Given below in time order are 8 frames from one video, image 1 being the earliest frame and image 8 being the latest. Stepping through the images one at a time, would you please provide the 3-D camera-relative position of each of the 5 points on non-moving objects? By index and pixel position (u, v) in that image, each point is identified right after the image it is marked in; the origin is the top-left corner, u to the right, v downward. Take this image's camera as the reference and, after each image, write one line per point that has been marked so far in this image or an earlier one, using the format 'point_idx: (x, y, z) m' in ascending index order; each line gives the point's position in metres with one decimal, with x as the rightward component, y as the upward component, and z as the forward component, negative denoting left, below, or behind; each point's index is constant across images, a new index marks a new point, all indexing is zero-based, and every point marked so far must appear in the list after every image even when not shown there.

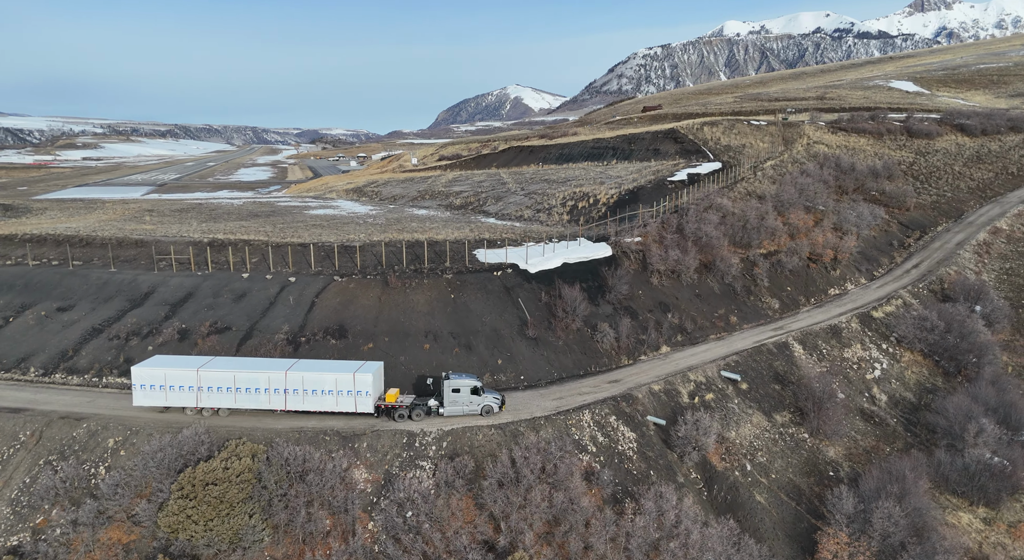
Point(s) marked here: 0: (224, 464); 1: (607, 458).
0: (-7.7, -5.0, +15.7) m
1: (+3.1, -5.9, +19.3) m
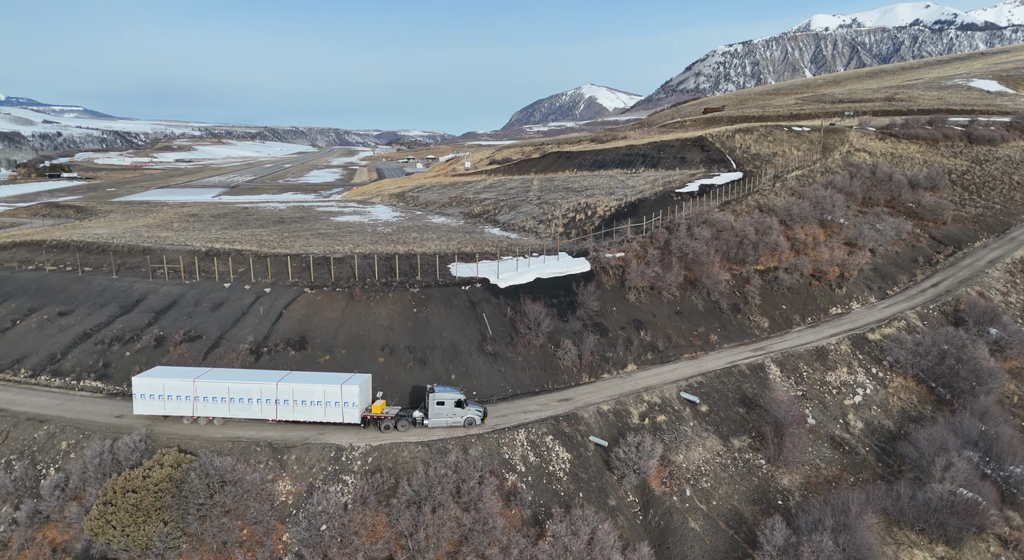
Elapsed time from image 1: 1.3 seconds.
0: (-10.3, -5.5, +16.5) m
1: (+0.7, -6.6, +19.4) m
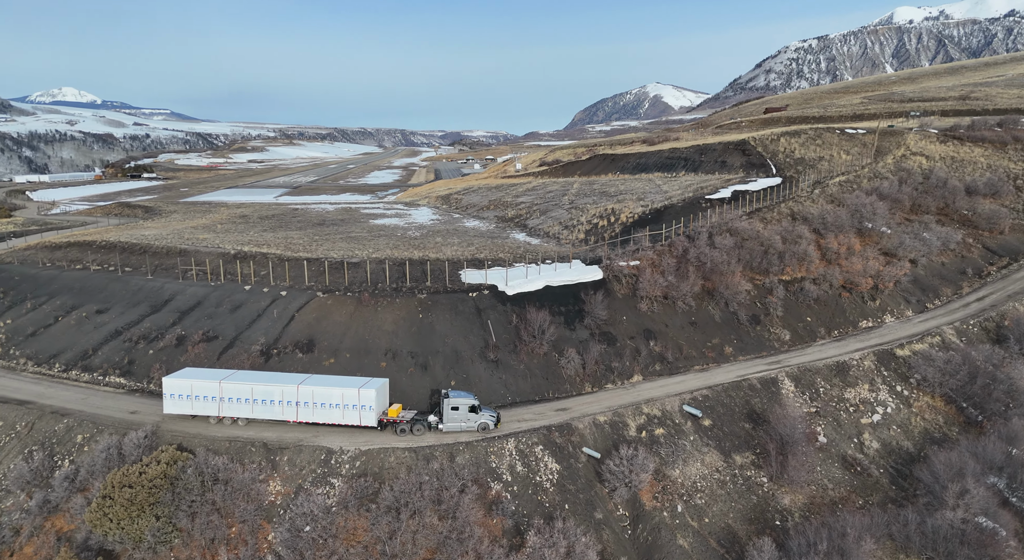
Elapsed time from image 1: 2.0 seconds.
0: (-10.9, -5.6, +17.4) m
1: (+0.3, -6.9, +19.4) m
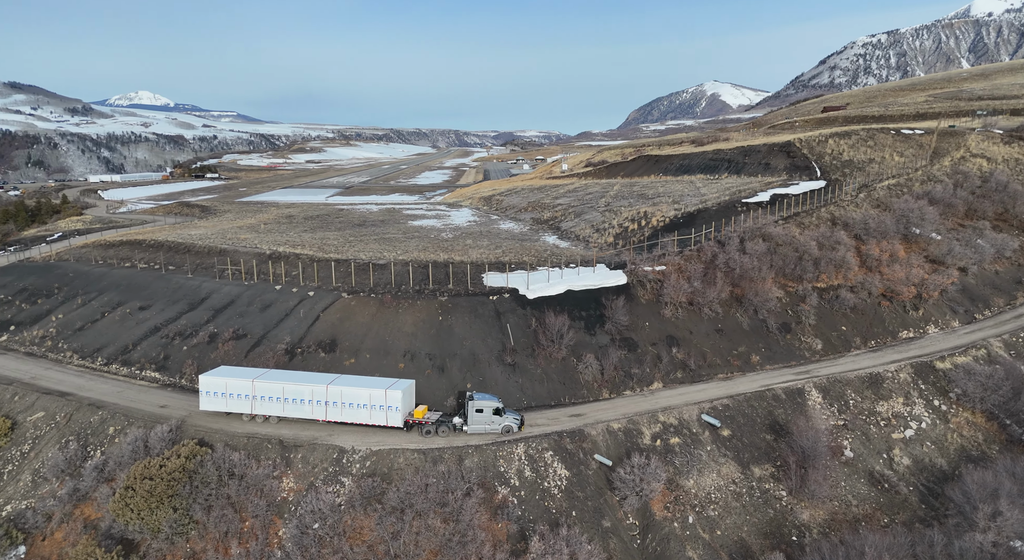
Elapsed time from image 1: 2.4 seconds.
0: (-10.8, -5.7, +18.2) m
1: (+0.5, -7.1, +19.4) m
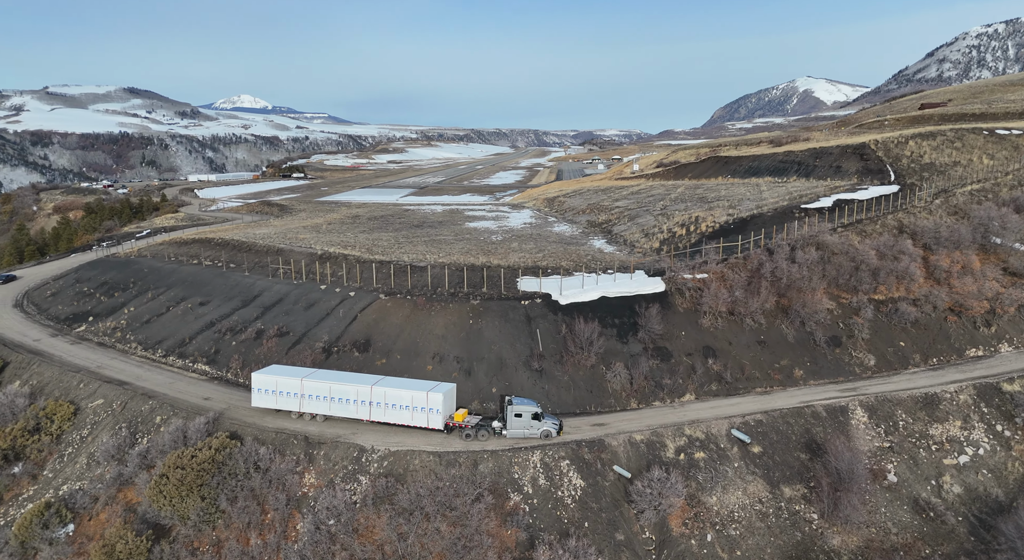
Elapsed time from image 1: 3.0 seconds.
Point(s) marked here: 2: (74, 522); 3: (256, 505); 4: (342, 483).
0: (-10.4, -5.7, +19.4) m
1: (+0.9, -7.3, +19.4) m
2: (-14.6, -8.1, +19.5) m
3: (-8.1, -7.1, +18.8) m
4: (-5.6, -6.7, +19.4) m
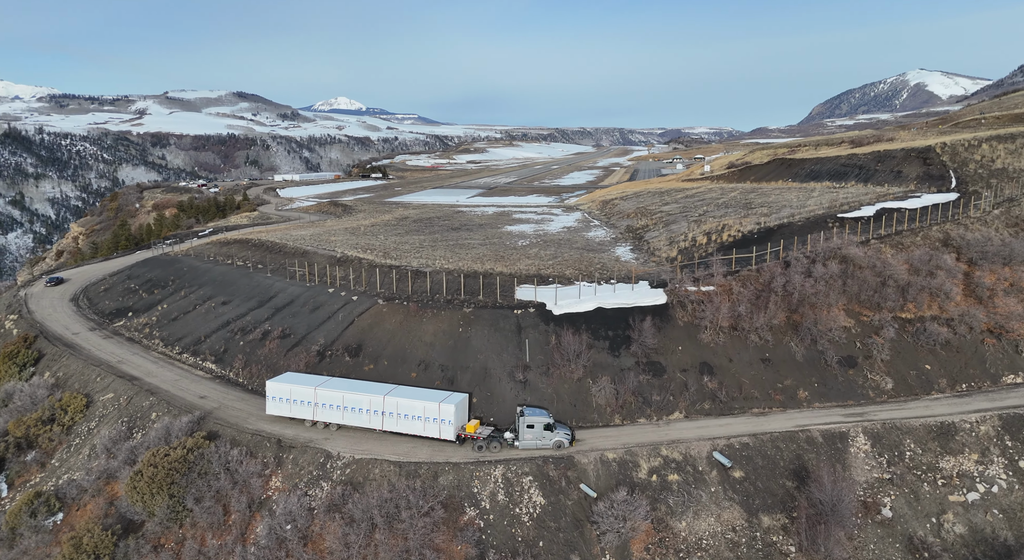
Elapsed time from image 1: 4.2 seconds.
0: (-11.8, -5.9, +20.3) m
1: (-0.5, -7.8, +19.3) m
2: (-16.0, -8.2, +20.8) m
3: (-9.6, -7.4, +19.5) m
4: (-7.0, -7.0, +19.9) m
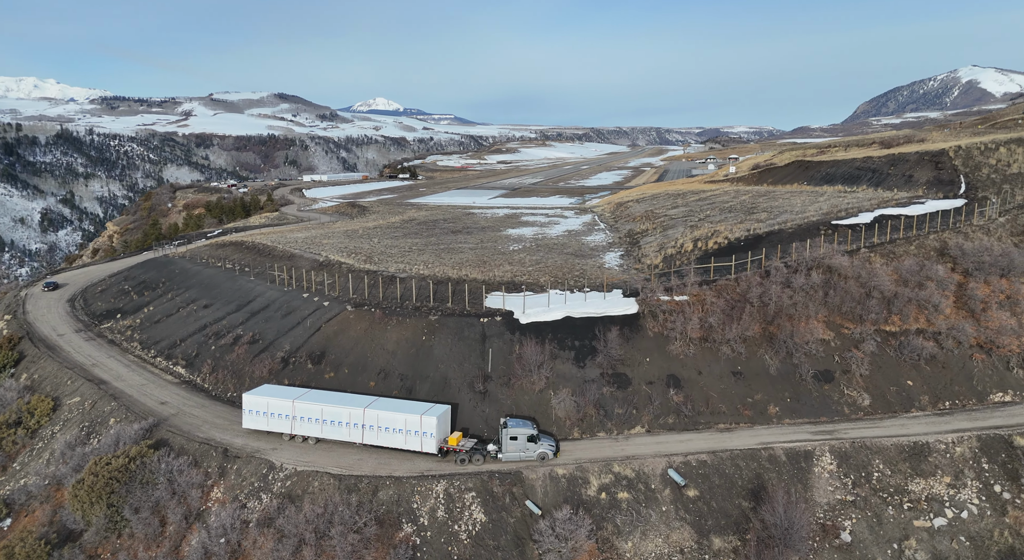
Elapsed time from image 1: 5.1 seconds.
0: (-13.7, -6.1, +20.2) m
1: (-2.5, -8.2, +18.9) m
2: (-17.9, -8.4, +20.9) m
3: (-11.6, -7.7, +19.4) m
4: (-9.0, -7.3, +19.7) m
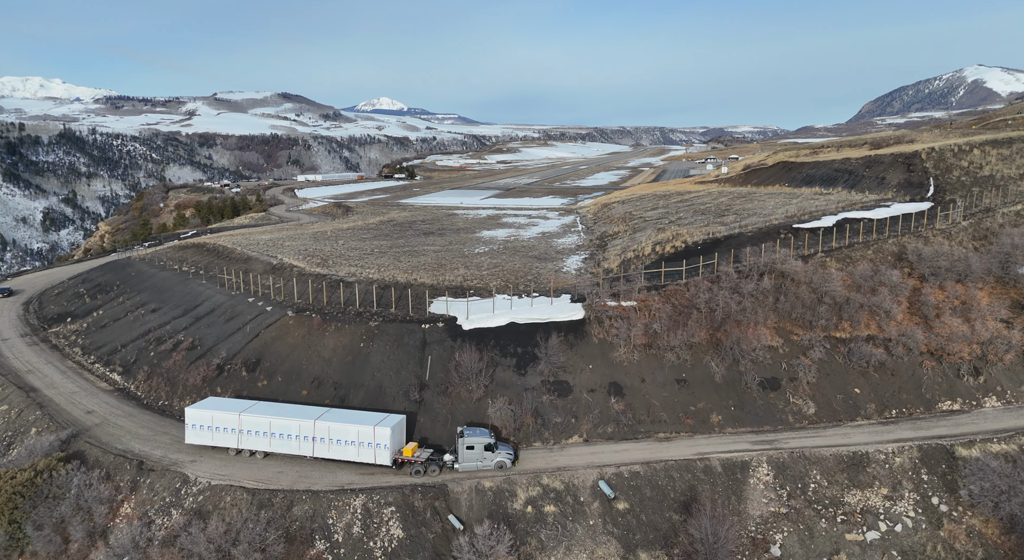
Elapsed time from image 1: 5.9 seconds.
0: (-16.3, -6.4, +19.4) m
1: (-5.1, -8.4, +18.3) m
2: (-20.6, -8.6, +20.0) m
3: (-14.2, -7.9, +18.6) m
4: (-11.6, -7.6, +19.0) m
